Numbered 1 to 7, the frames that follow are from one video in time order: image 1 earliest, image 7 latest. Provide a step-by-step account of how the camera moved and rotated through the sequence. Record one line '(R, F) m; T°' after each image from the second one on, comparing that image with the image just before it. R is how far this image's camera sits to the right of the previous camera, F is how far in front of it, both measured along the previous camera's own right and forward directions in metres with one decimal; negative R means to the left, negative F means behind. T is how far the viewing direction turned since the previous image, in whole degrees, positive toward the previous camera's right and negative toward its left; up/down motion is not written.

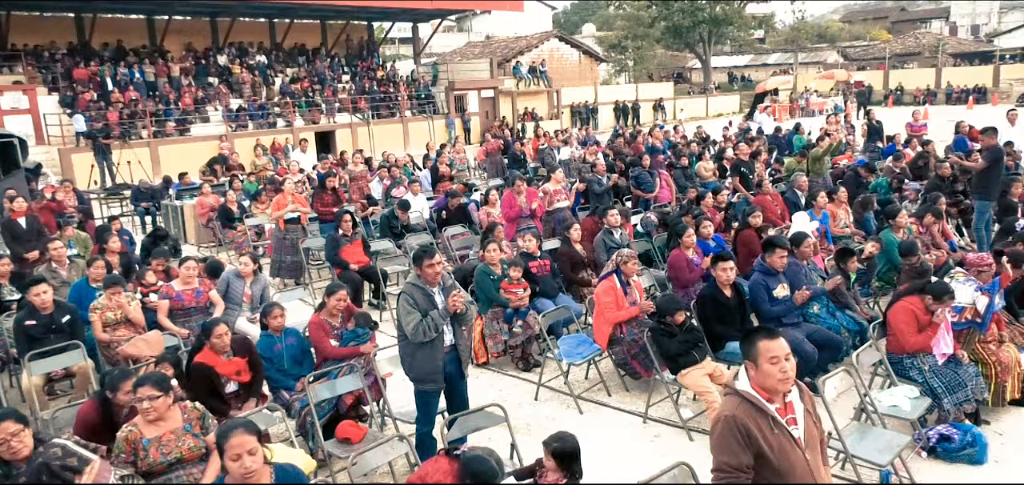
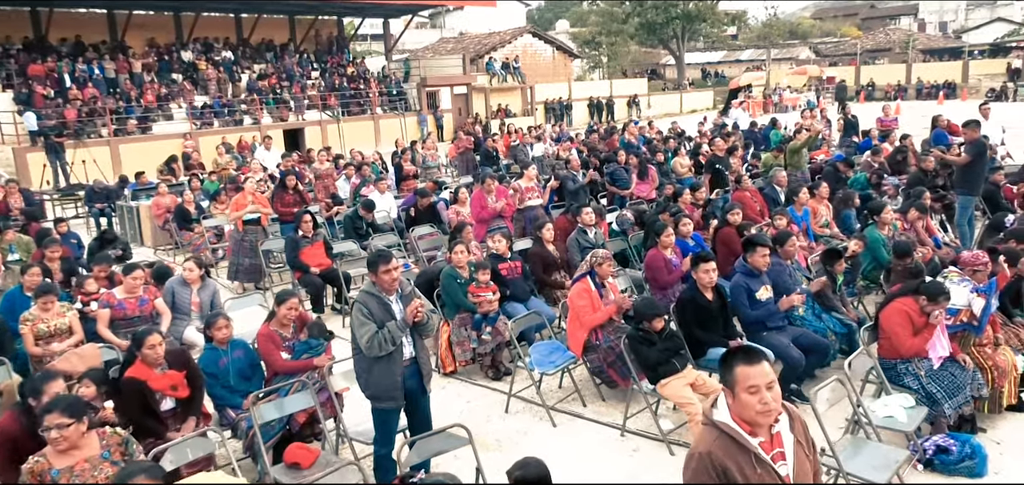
(+0.1, +0.4) m; +2°
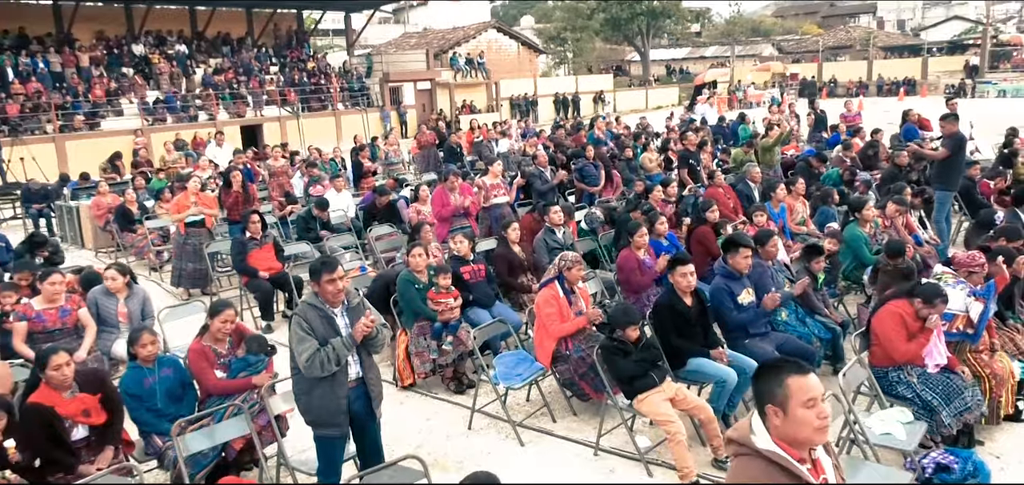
(0.0, +0.5) m; +3°
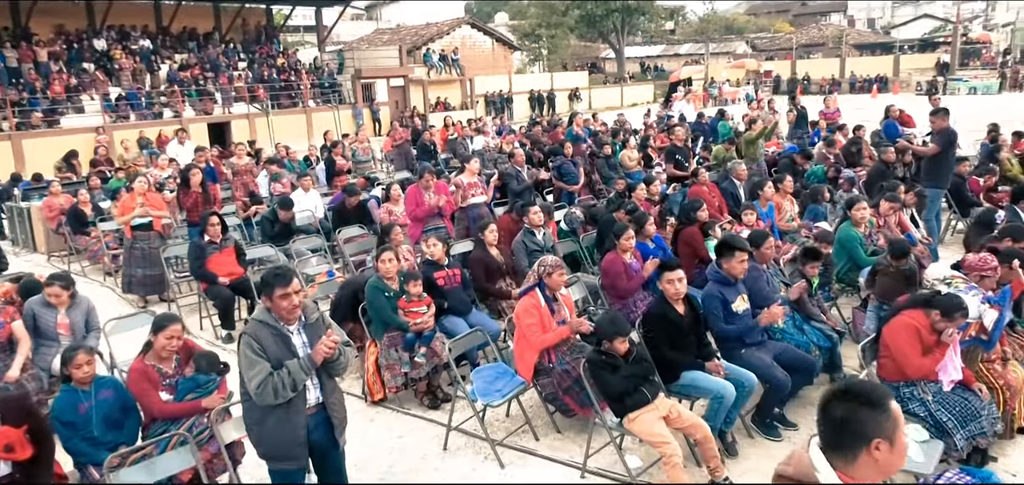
(0.0, +0.4) m; +2°
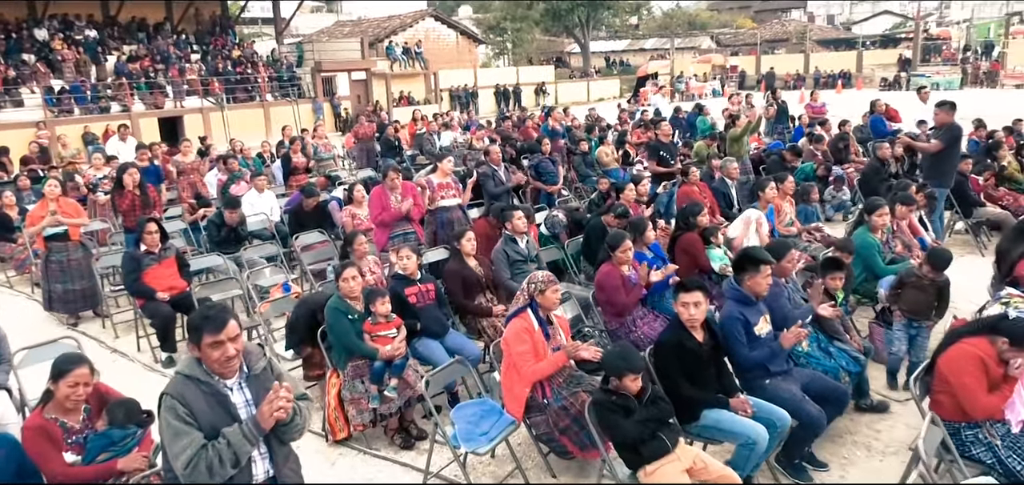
(-0.1, +0.7) m; +3°
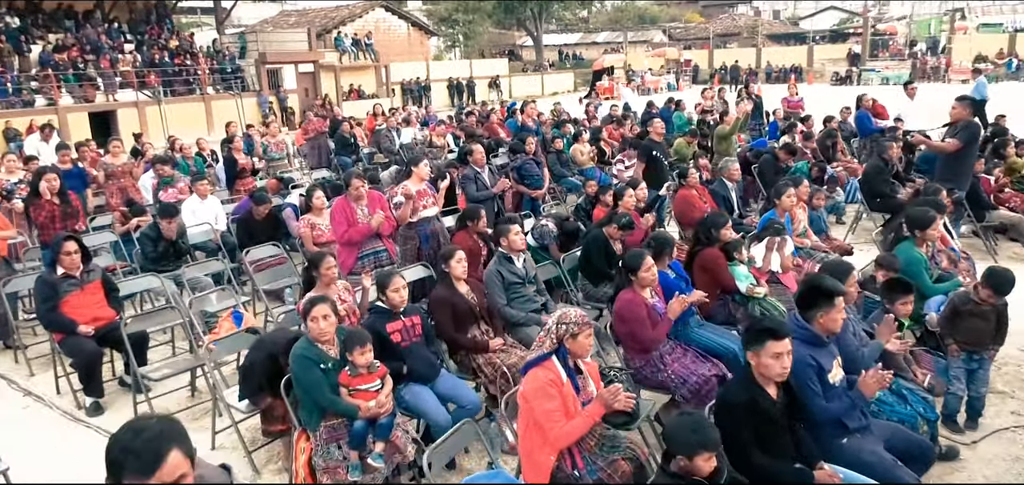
(-0.3, +0.8) m; +4°
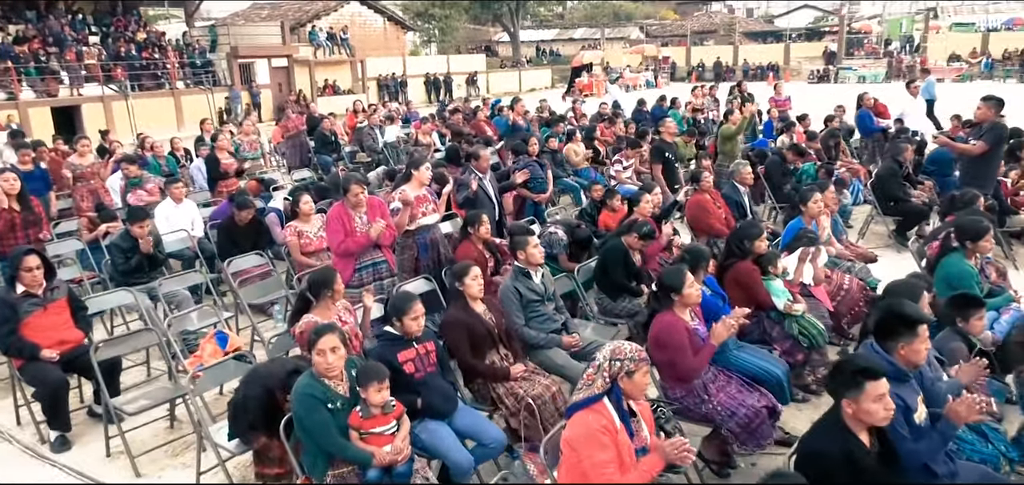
(-0.3, +0.5) m; +2°
